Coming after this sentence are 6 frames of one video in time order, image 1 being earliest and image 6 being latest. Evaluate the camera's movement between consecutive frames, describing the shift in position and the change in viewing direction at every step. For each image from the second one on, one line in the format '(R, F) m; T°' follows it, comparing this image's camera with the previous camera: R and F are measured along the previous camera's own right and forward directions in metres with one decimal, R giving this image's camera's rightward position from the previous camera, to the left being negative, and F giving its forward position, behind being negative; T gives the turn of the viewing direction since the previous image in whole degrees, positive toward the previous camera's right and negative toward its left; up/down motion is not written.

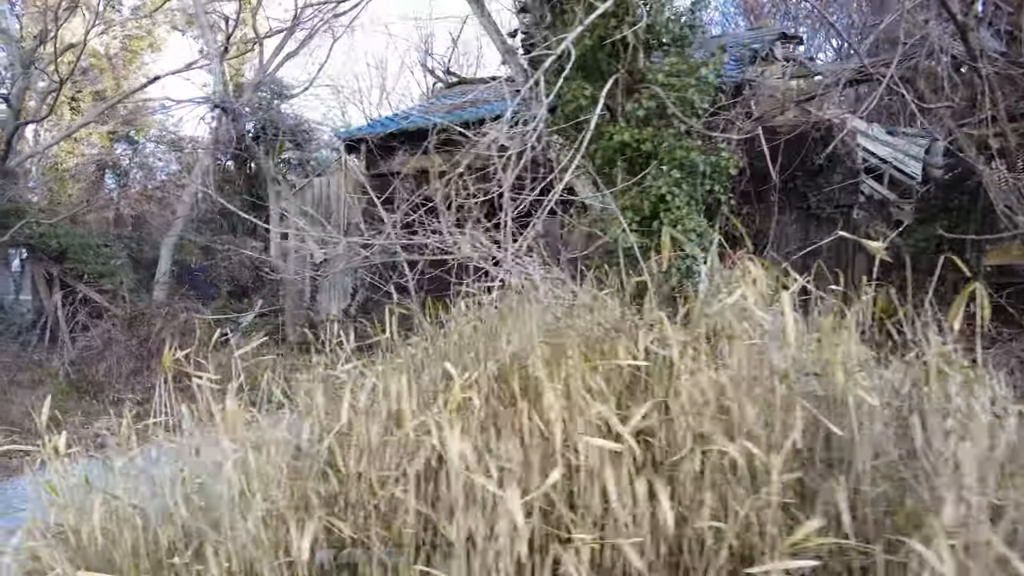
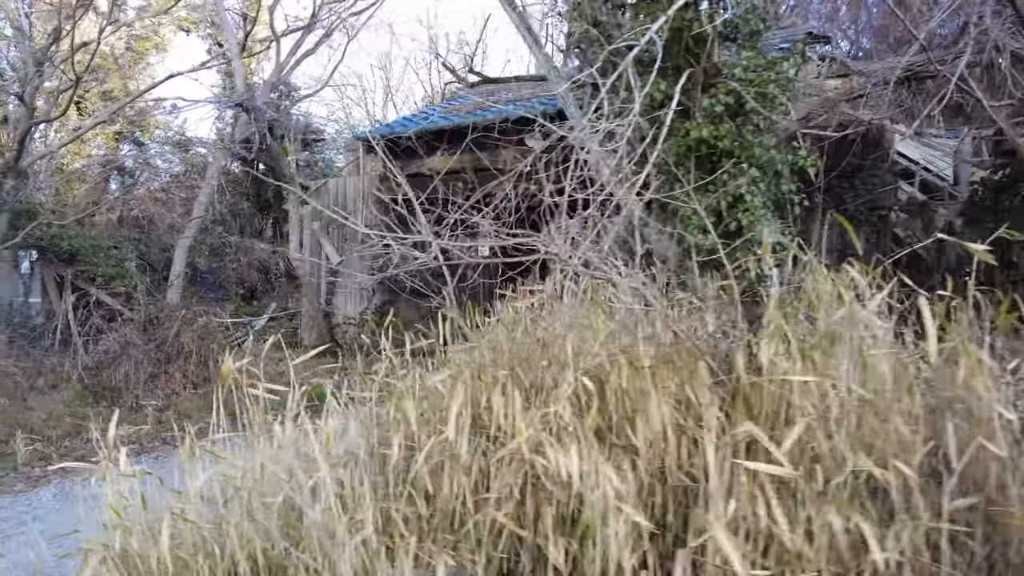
(-0.3, +0.2) m; 0°
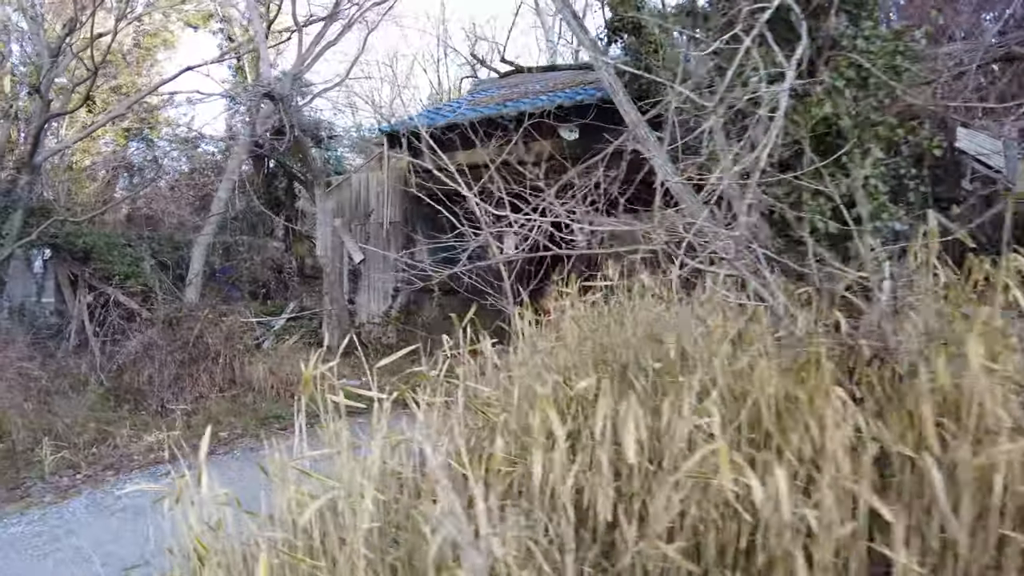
(-0.4, +0.3) m; 0°
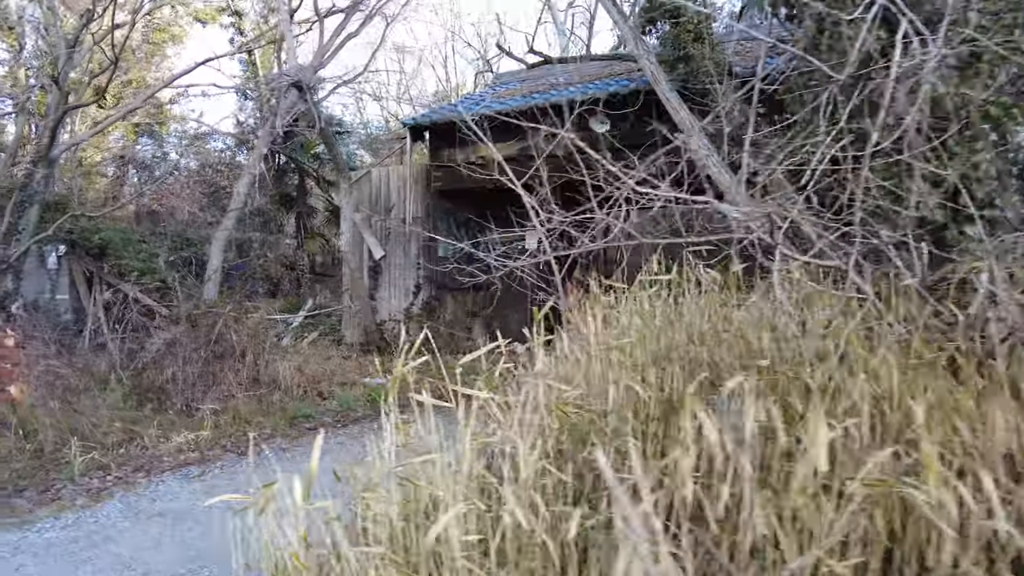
(-0.3, +0.2) m; 0°
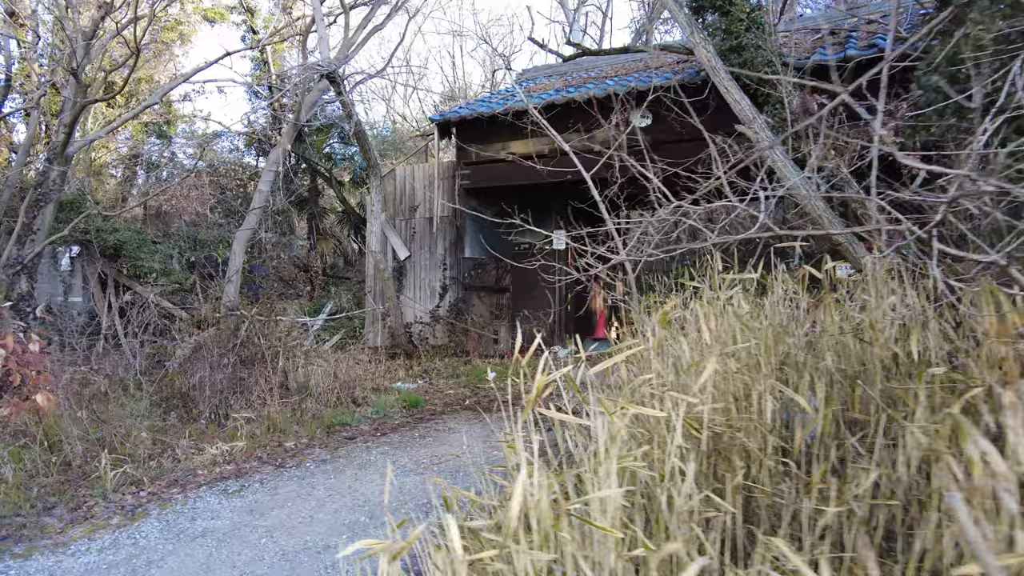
(-0.4, +0.3) m; 0°
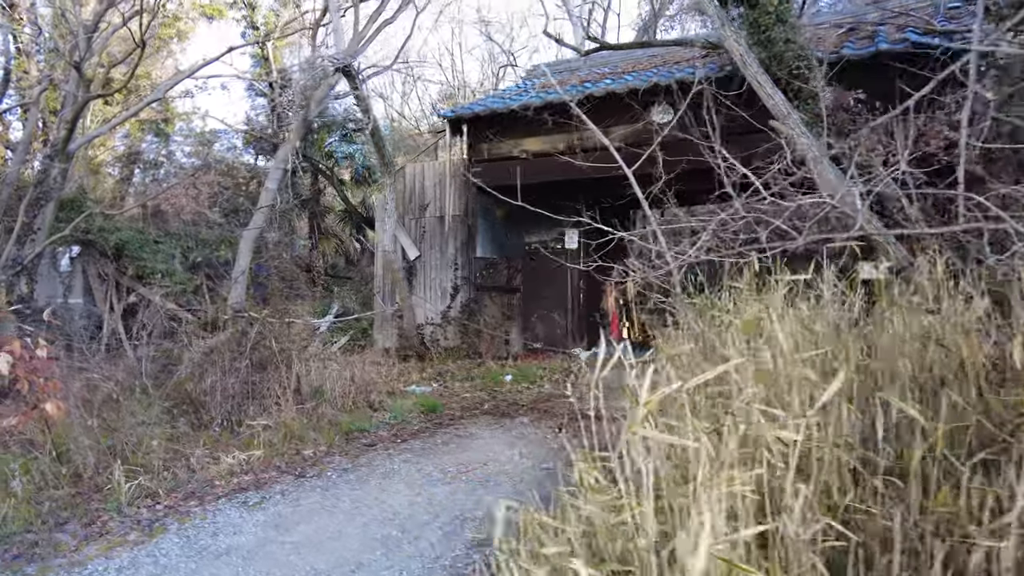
(-0.3, +0.2) m; +1°
